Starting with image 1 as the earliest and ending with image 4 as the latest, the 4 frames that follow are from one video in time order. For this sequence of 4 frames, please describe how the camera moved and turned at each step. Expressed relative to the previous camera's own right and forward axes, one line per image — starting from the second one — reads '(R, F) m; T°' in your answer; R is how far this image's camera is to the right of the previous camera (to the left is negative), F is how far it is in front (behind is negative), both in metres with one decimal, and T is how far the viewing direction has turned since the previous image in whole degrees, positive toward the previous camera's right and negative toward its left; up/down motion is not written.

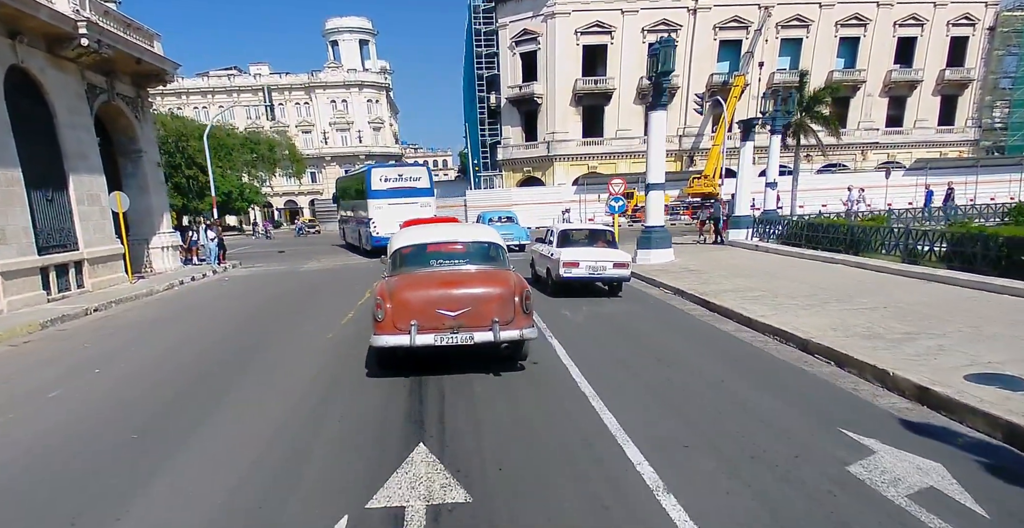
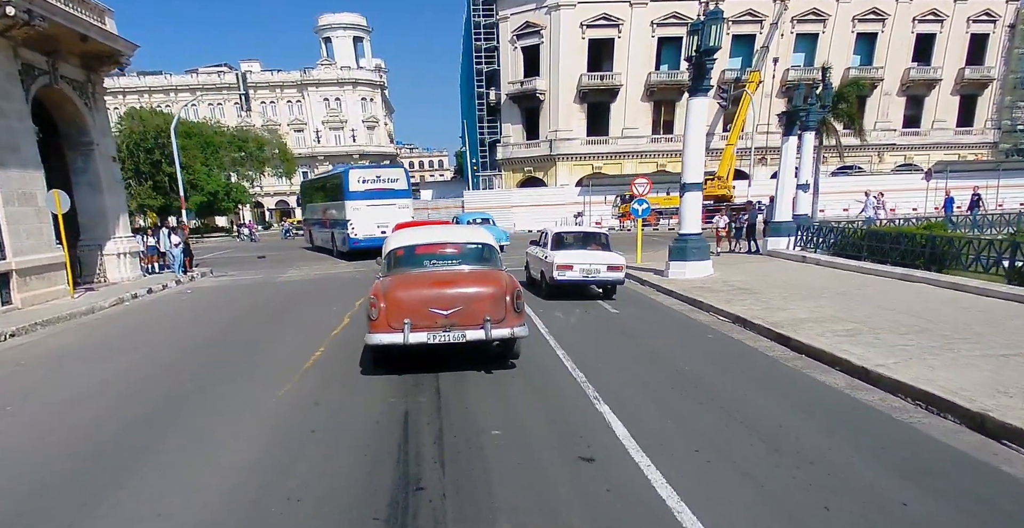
(-0.3, +2.1) m; +1°
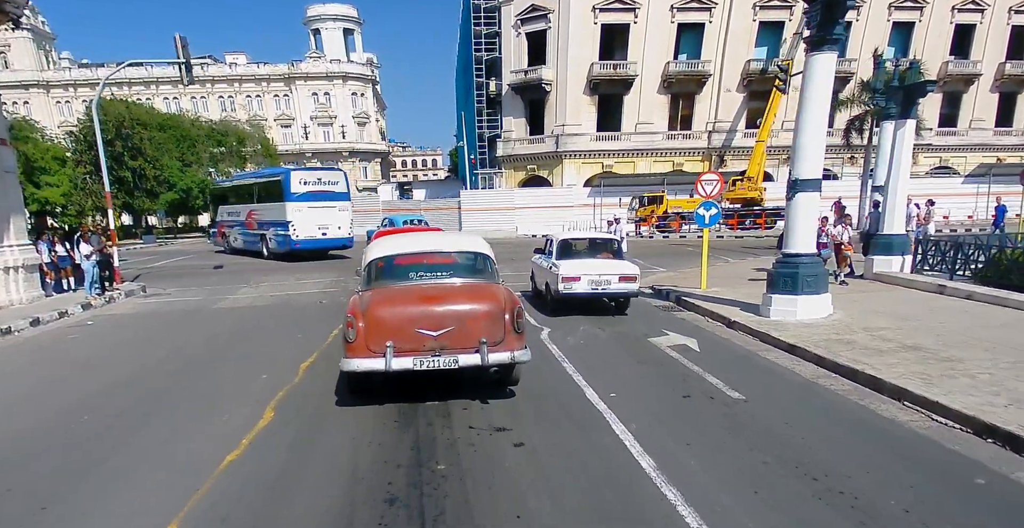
(-0.6, +3.6) m; +1°
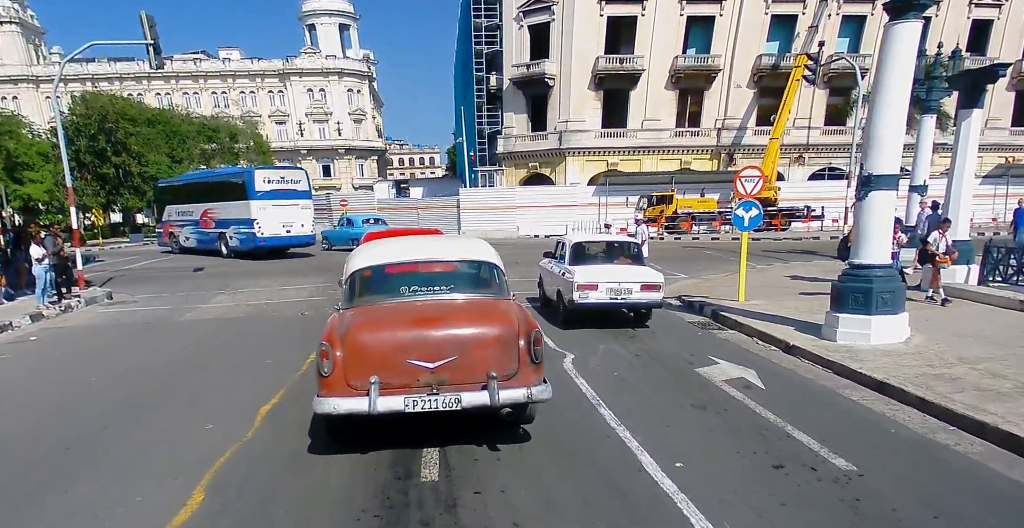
(-0.2, +1.3) m; 0°
